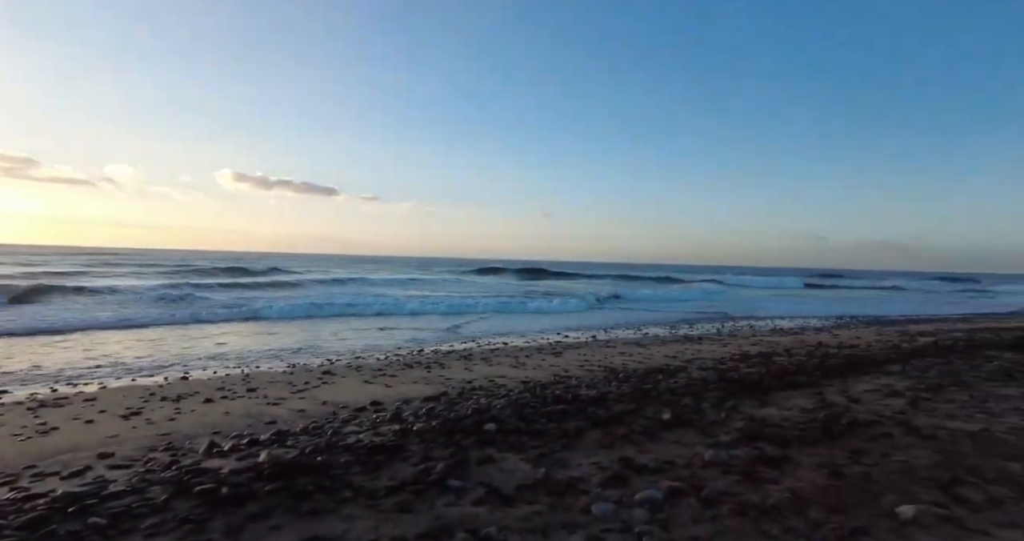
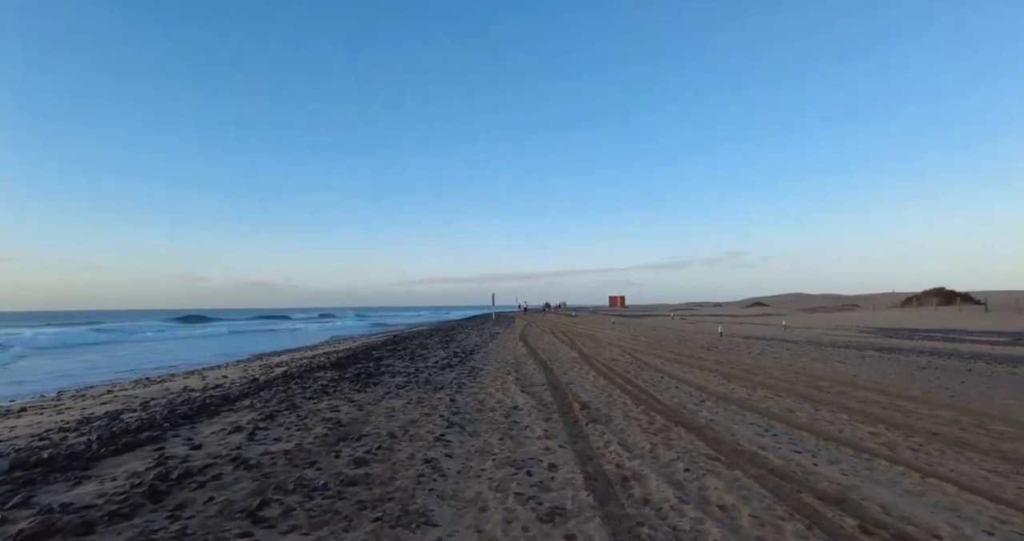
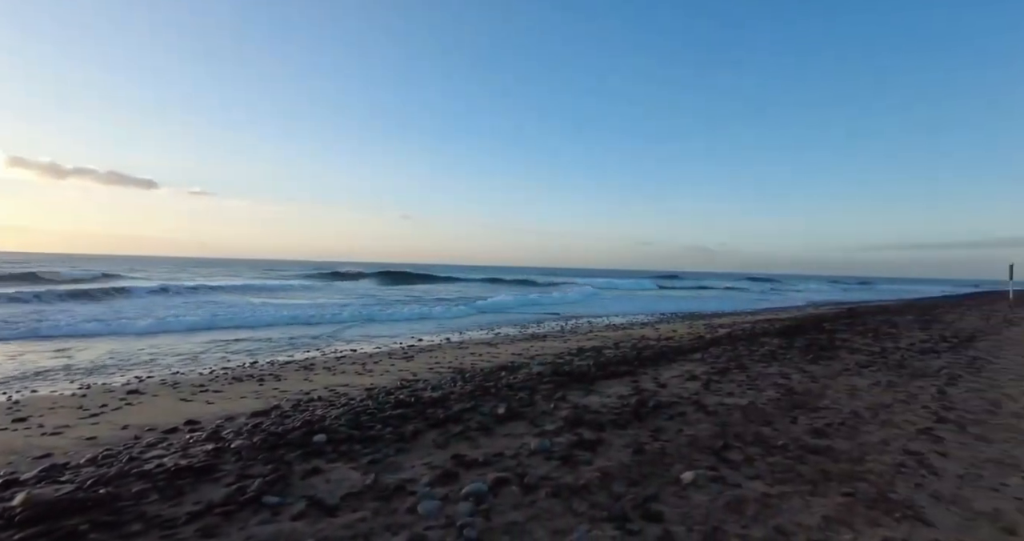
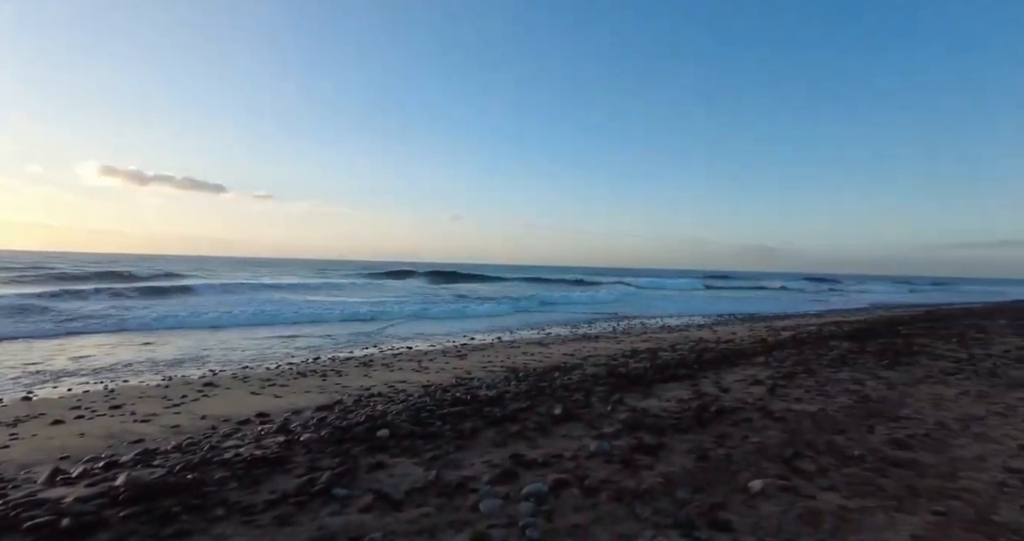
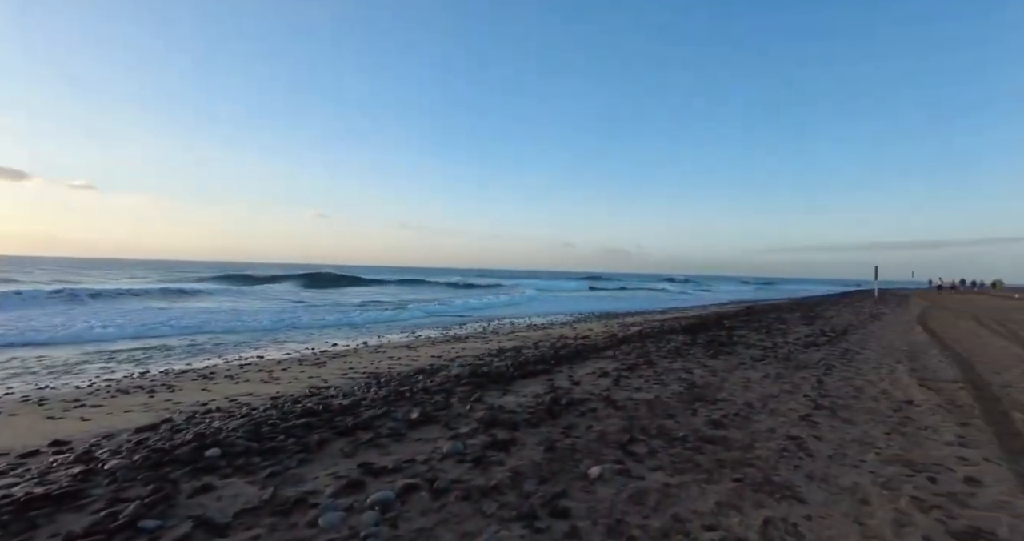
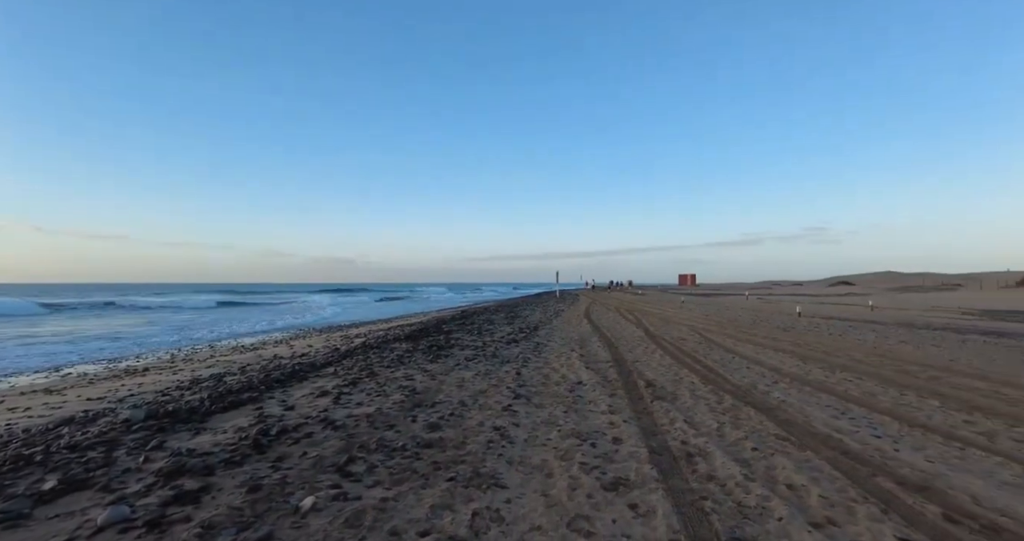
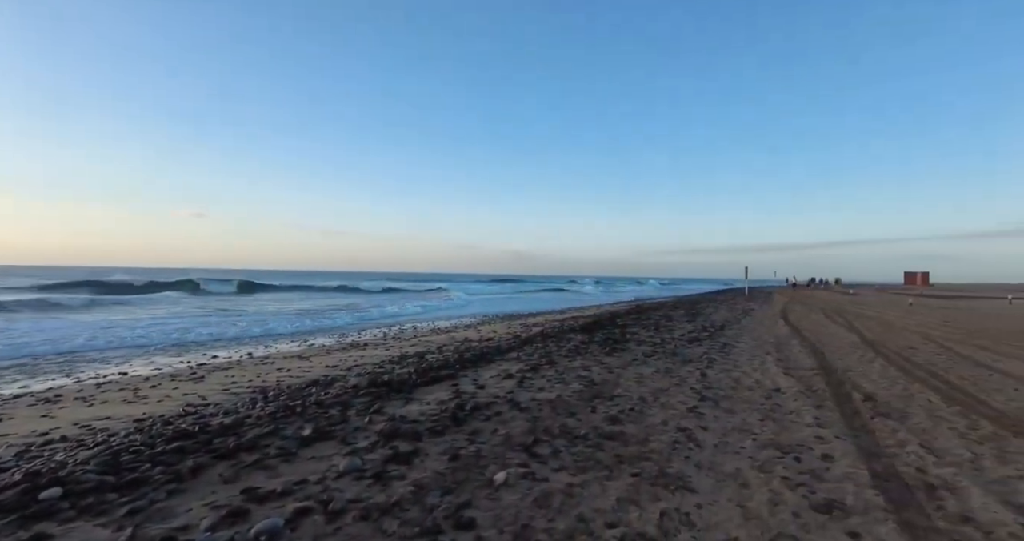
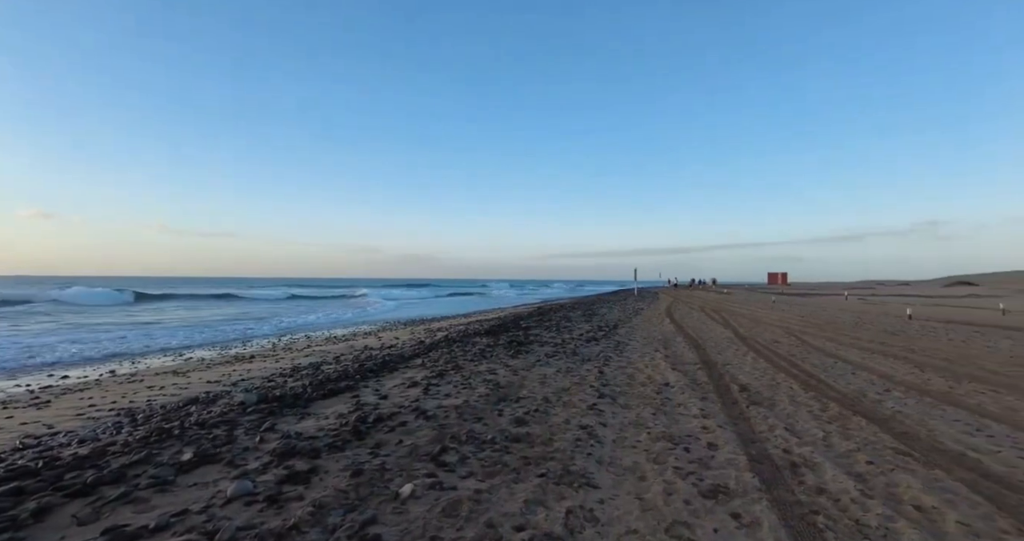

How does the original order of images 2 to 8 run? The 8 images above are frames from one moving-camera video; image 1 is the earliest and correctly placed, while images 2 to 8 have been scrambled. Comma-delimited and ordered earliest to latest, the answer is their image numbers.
4, 3, 5, 7, 8, 6, 2
